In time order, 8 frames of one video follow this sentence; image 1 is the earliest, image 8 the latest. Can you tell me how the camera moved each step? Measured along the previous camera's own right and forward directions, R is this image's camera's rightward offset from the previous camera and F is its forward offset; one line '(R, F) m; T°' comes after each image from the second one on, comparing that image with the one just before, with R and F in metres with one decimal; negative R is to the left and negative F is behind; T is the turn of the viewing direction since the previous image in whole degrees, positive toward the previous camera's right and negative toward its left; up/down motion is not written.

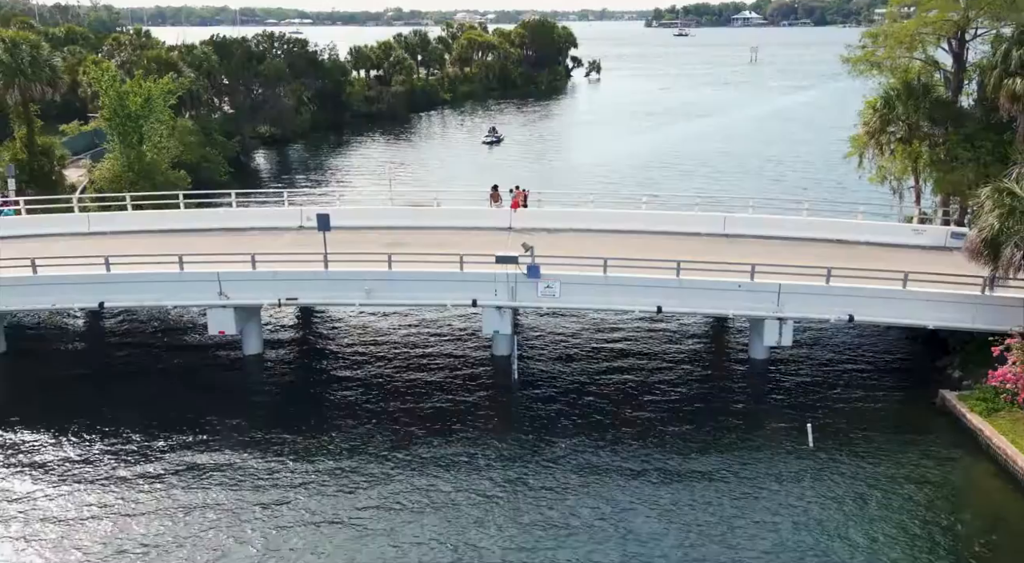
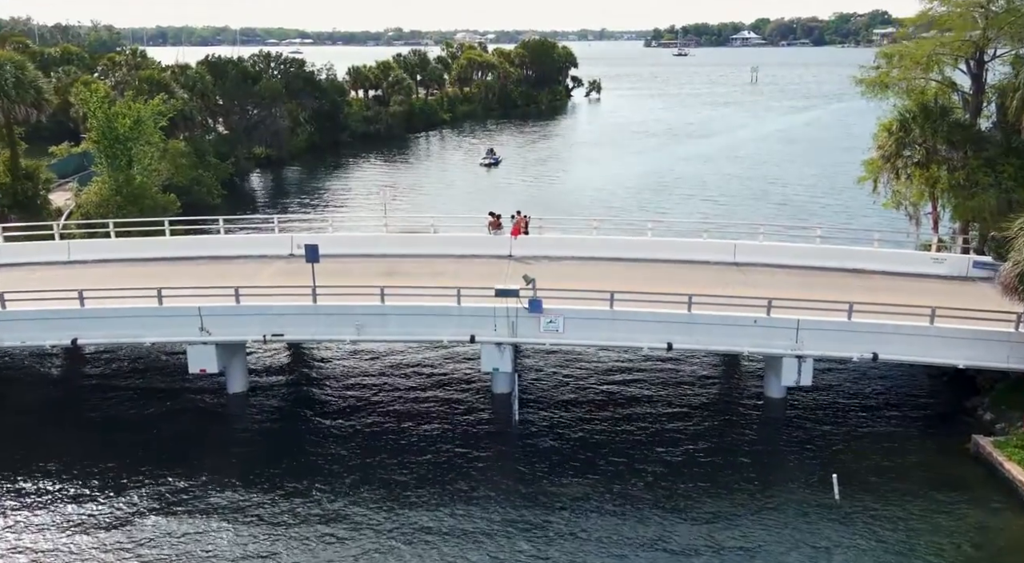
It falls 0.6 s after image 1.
(0.0, +1.5) m; 0°
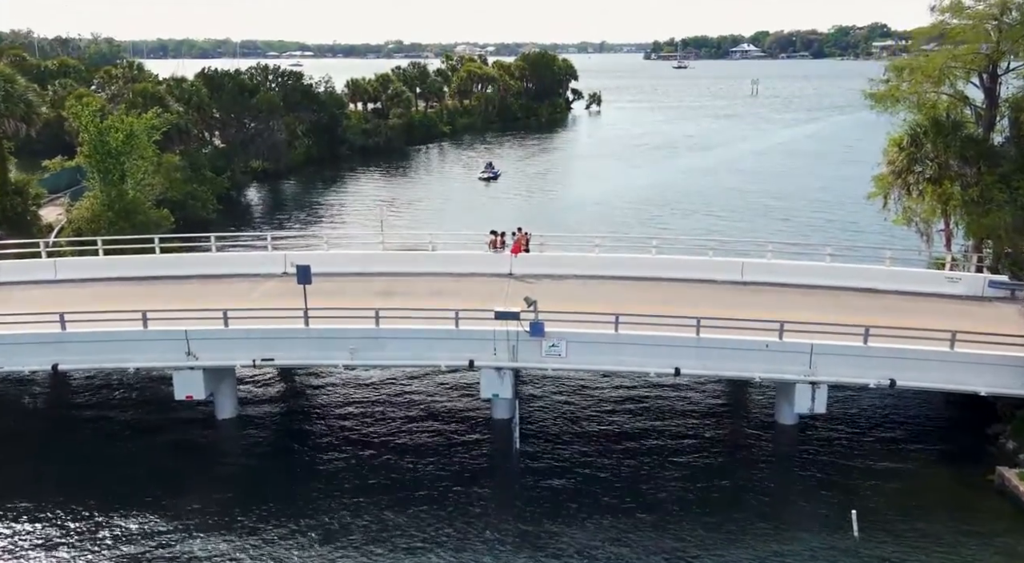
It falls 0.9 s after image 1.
(0.0, +1.0) m; 0°
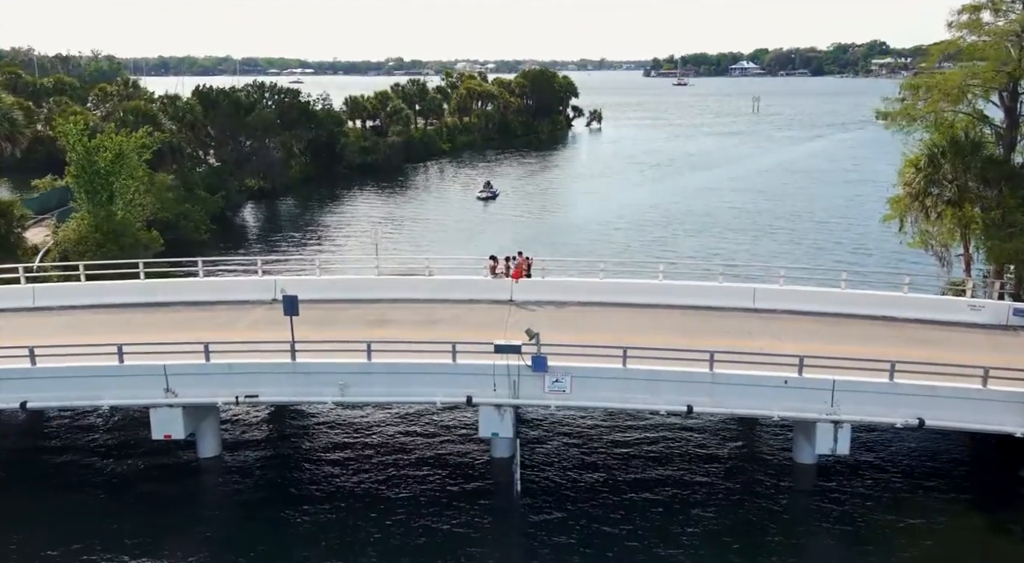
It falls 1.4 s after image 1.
(0.0, +1.4) m; 0°
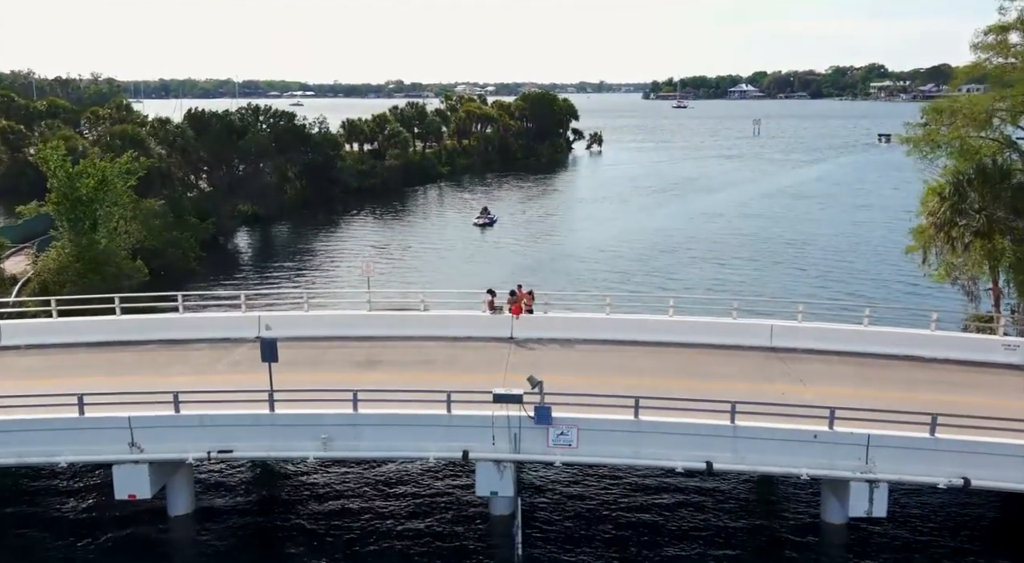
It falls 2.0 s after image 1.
(0.0, +1.9) m; 0°
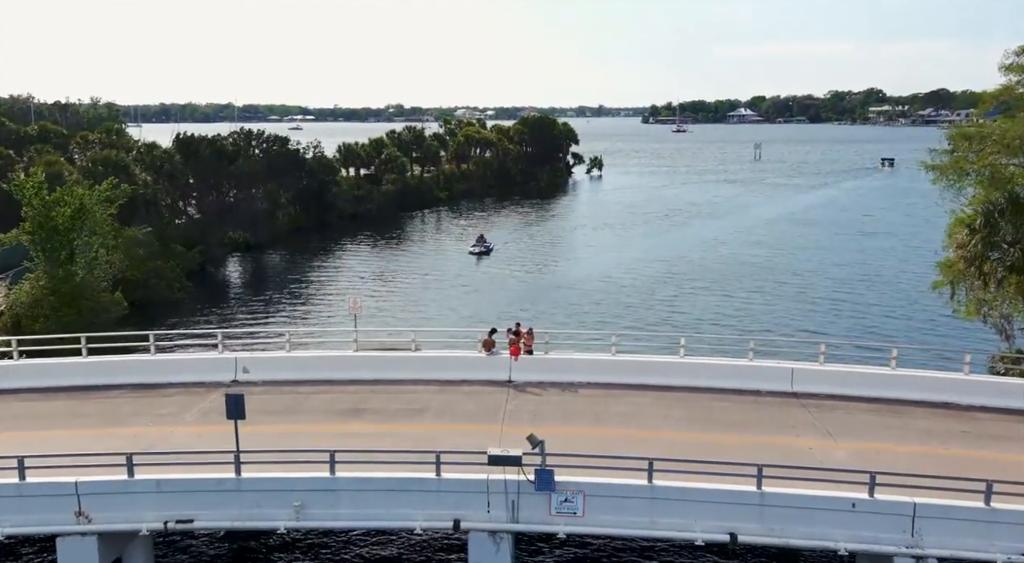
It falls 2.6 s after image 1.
(0.0, +2.1) m; 0°
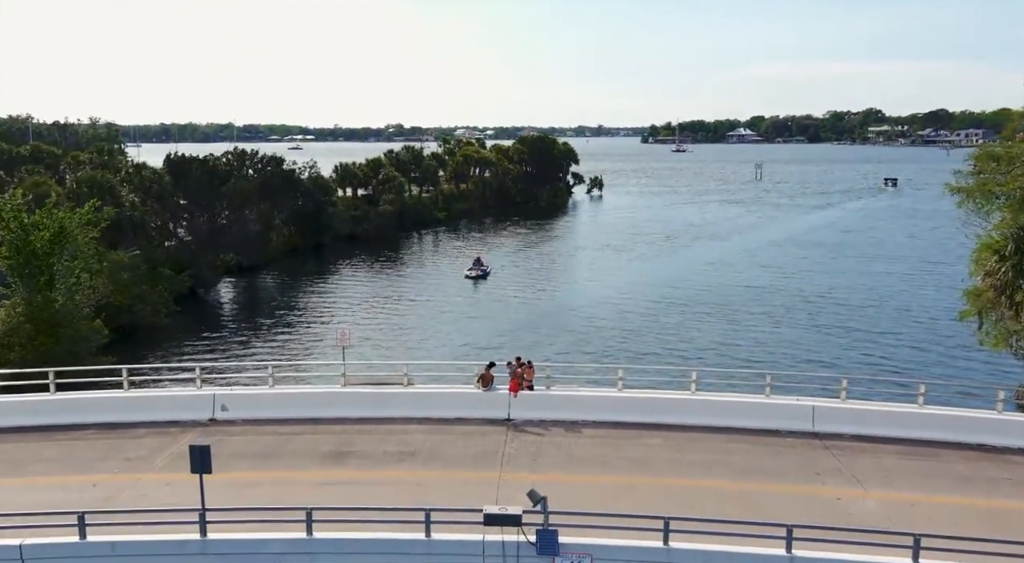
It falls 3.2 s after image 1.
(0.0, +1.7) m; 0°
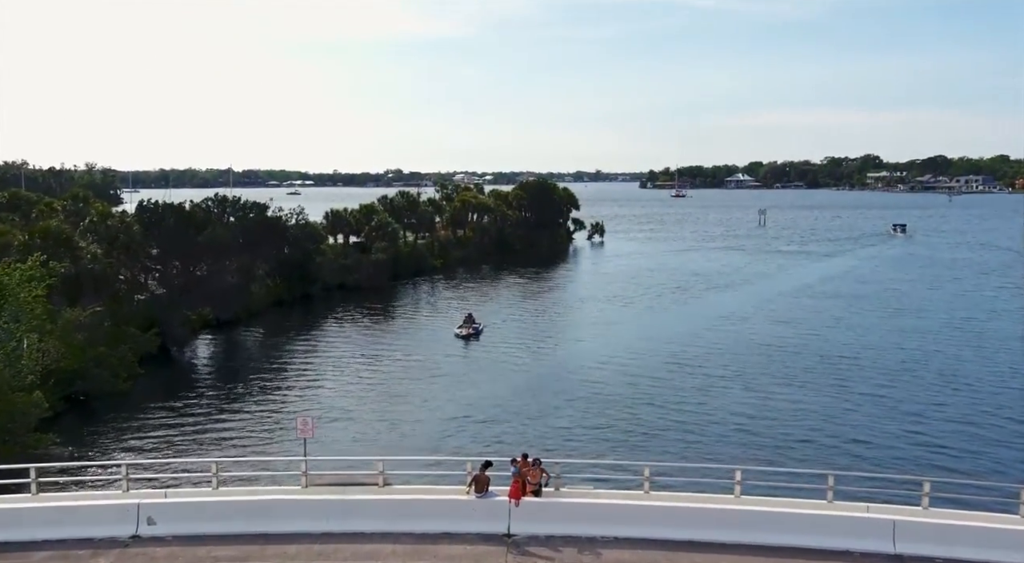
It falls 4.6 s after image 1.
(-0.1, +4.6) m; 0°
